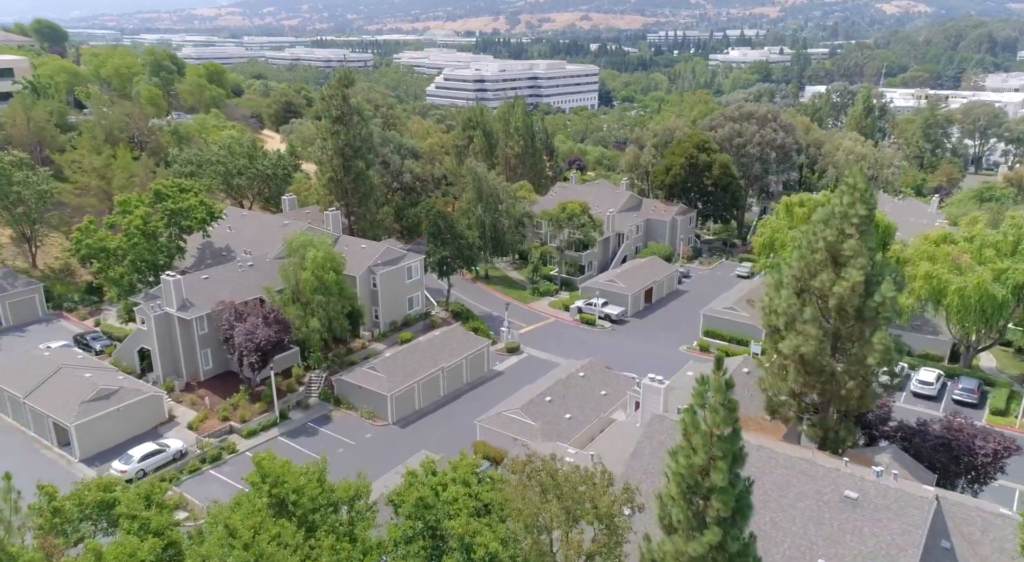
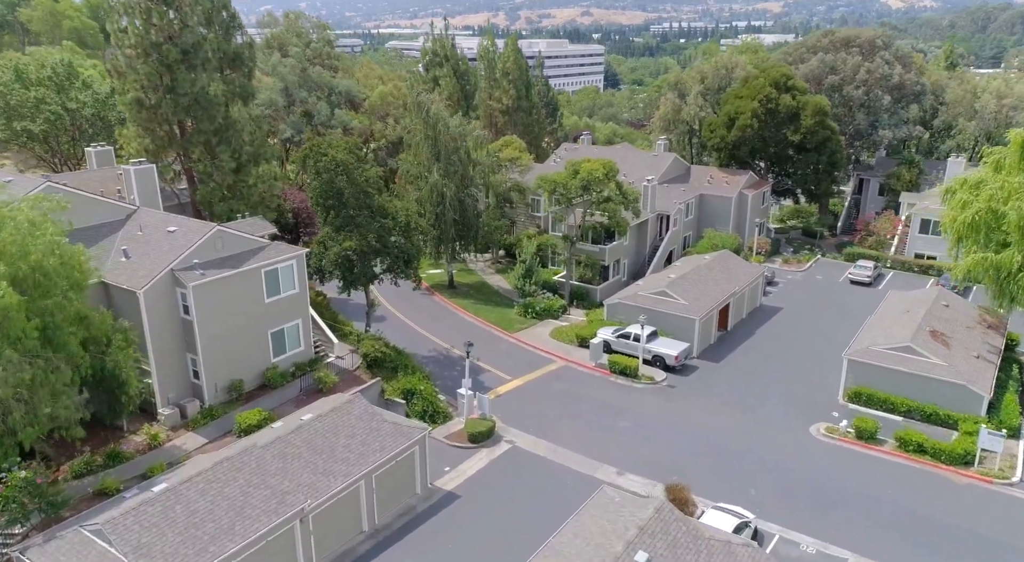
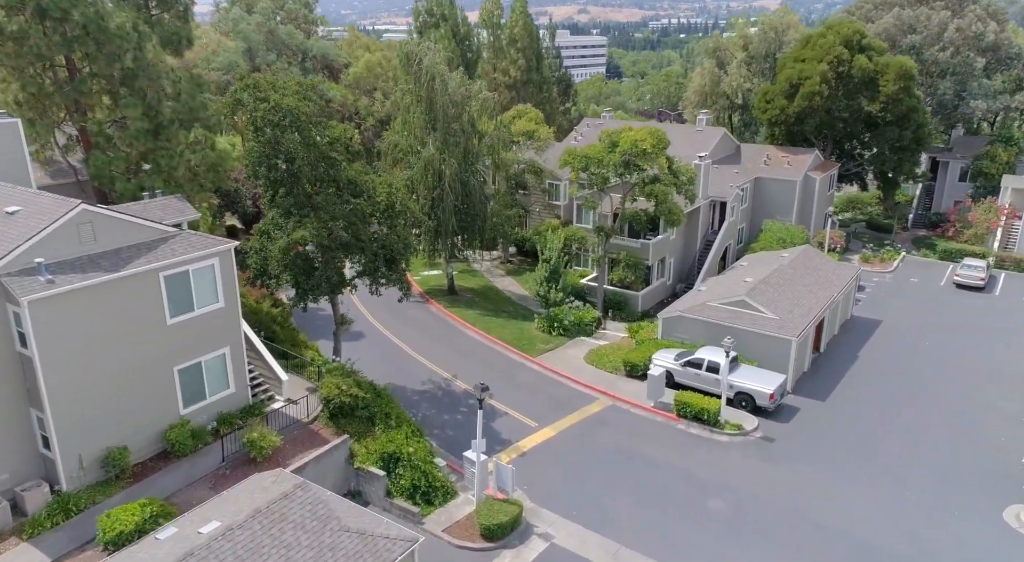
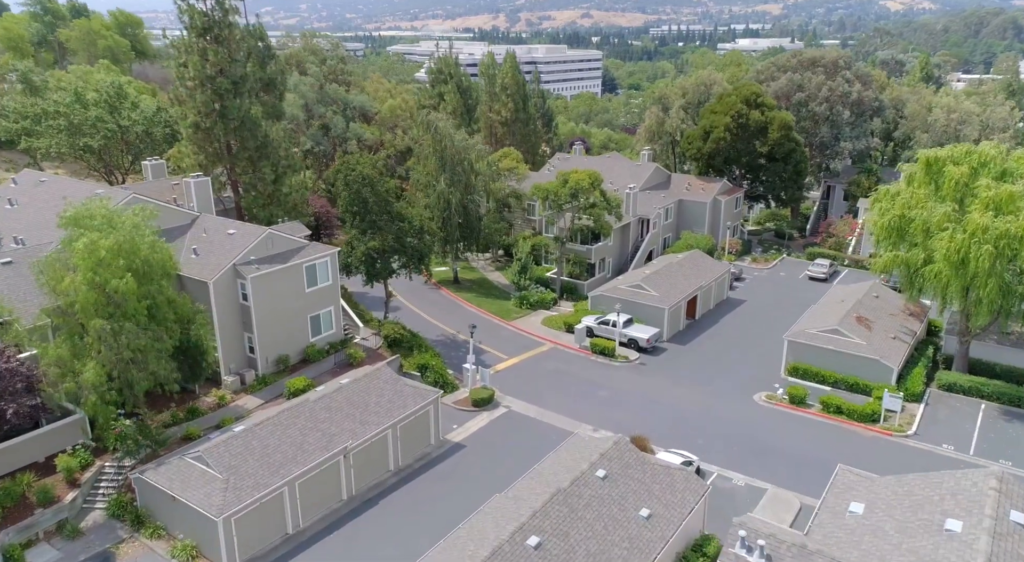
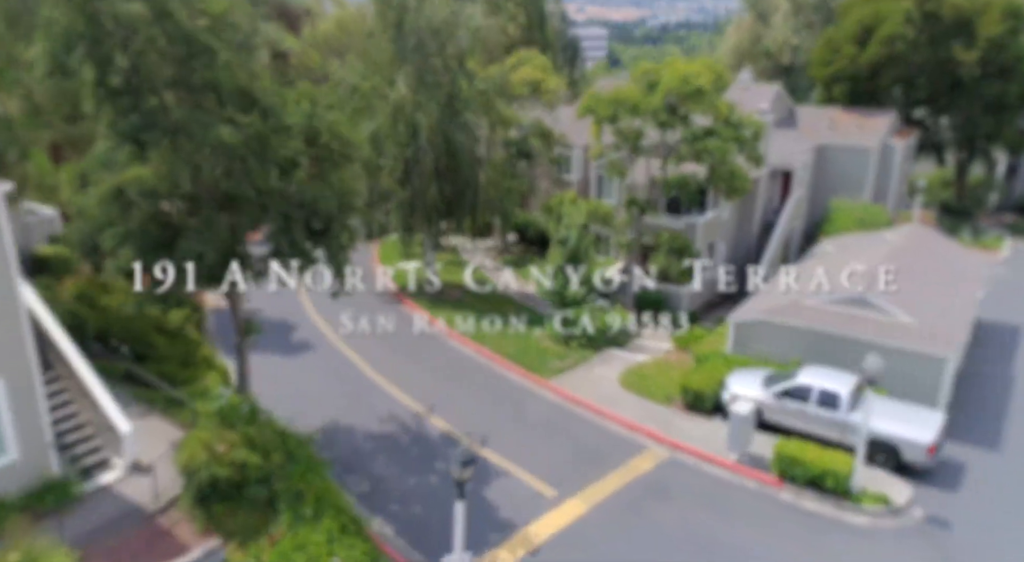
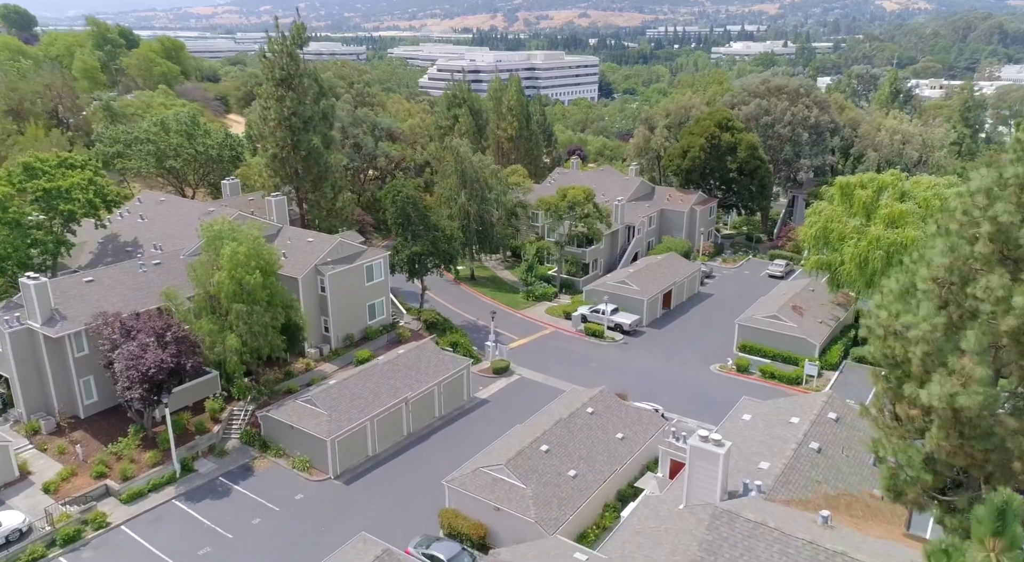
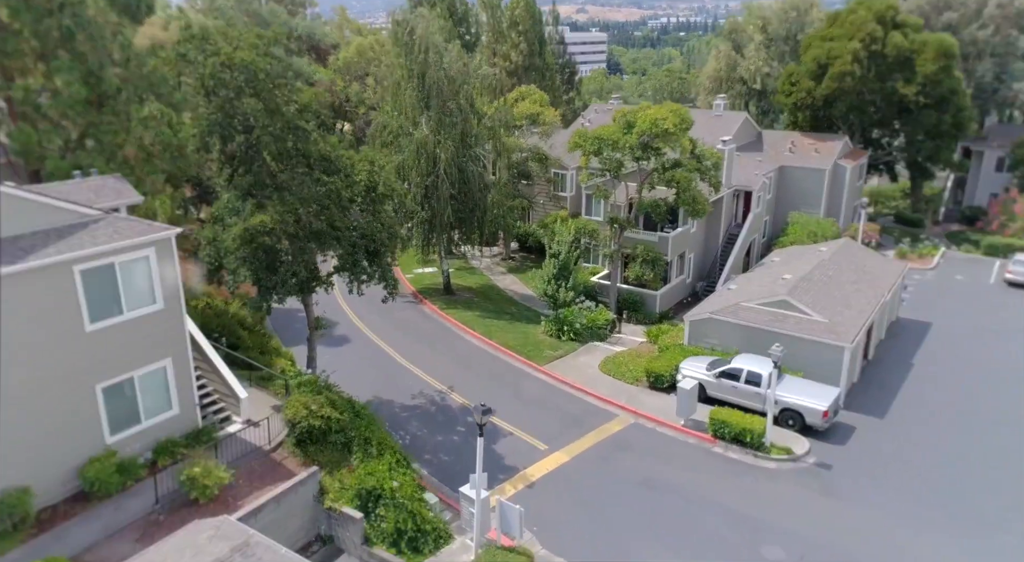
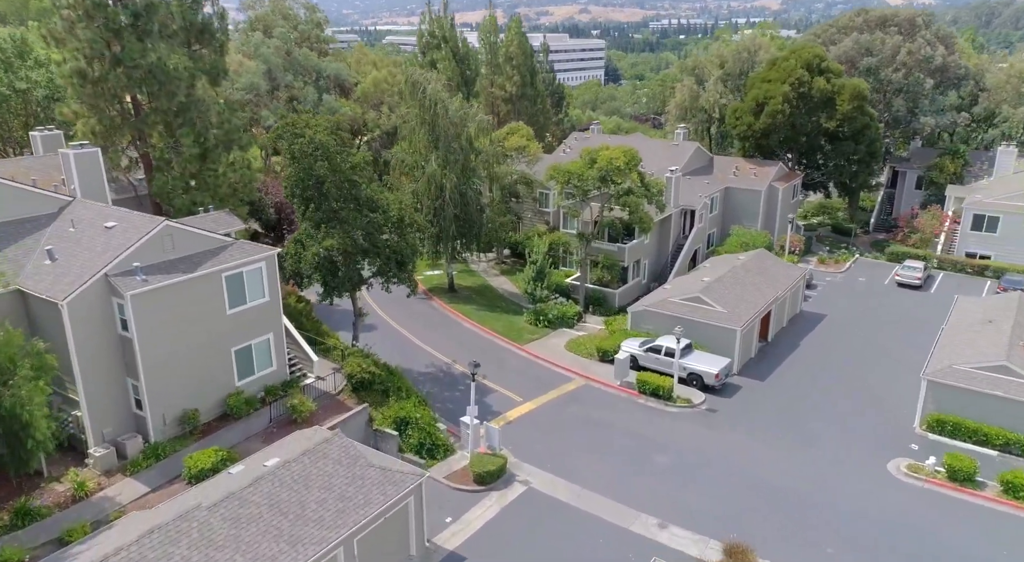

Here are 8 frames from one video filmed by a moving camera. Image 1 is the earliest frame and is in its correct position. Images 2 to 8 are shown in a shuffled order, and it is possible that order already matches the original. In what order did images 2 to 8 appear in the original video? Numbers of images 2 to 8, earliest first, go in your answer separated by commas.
6, 4, 2, 8, 3, 7, 5
